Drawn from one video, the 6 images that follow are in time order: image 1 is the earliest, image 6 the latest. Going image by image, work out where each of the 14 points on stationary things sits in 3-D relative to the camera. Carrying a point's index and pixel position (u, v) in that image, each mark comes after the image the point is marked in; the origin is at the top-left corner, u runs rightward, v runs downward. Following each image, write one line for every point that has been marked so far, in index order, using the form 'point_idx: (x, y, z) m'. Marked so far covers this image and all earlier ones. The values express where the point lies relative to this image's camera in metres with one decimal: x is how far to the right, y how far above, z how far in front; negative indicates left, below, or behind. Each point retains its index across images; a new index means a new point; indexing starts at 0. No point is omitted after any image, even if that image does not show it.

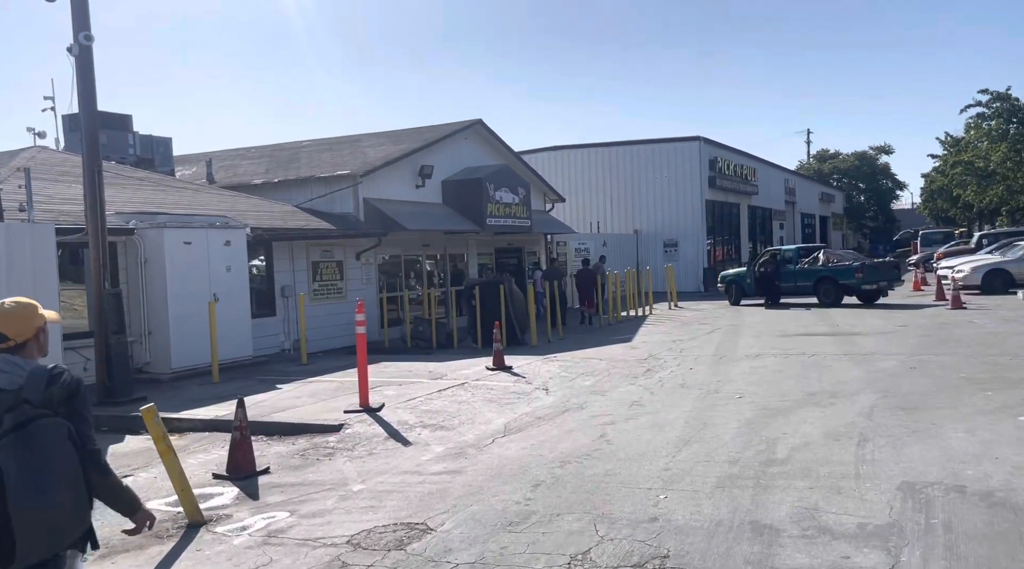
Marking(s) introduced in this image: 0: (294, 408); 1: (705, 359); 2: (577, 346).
0: (-2.6, -1.5, +11.0) m
1: (+3.0, -1.1, +14.1) m
2: (+1.3, -1.2, +17.9) m
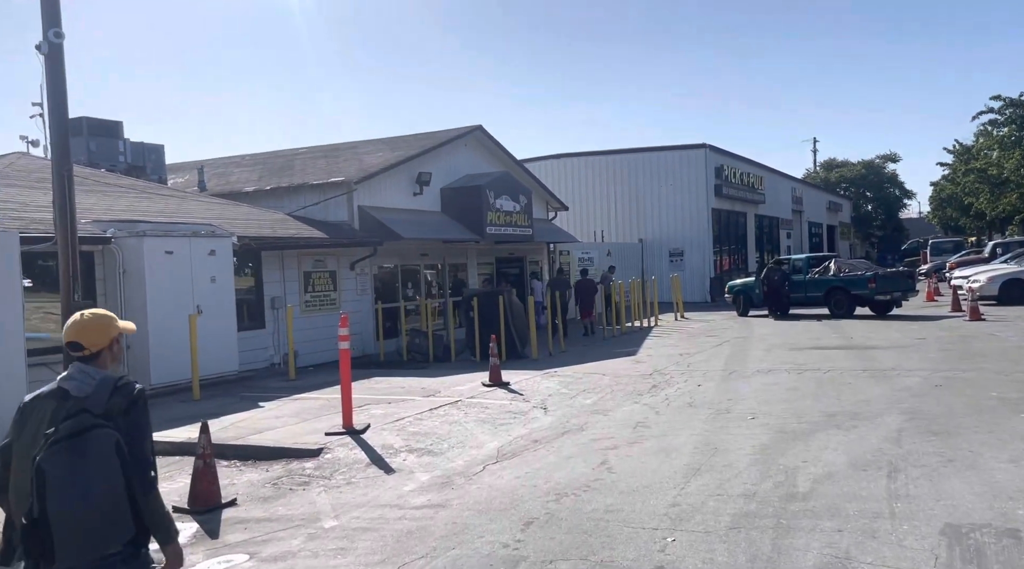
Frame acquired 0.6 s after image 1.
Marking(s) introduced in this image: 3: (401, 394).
0: (-2.7, -1.6, +10.2) m
1: (+2.9, -1.3, +13.3) m
2: (+1.2, -1.4, +17.1) m
3: (-1.5, -1.5, +12.4) m
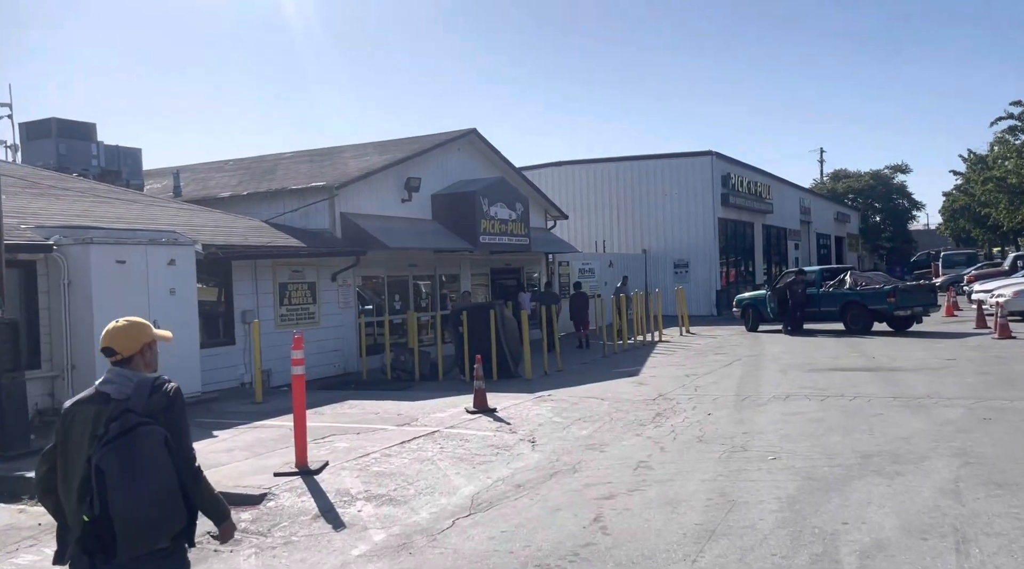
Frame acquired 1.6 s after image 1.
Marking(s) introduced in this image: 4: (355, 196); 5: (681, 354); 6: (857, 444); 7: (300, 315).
0: (-2.8, -1.8, +8.8) m
1: (+2.8, -1.5, +11.9) m
2: (+1.1, -1.7, +15.7) m
3: (-1.7, -1.7, +11.1) m
4: (-3.3, +1.8, +18.9) m
5: (+3.5, -1.4, +19.0) m
6: (+3.2, -1.5, +8.3) m
7: (-4.0, -0.6, +17.2) m
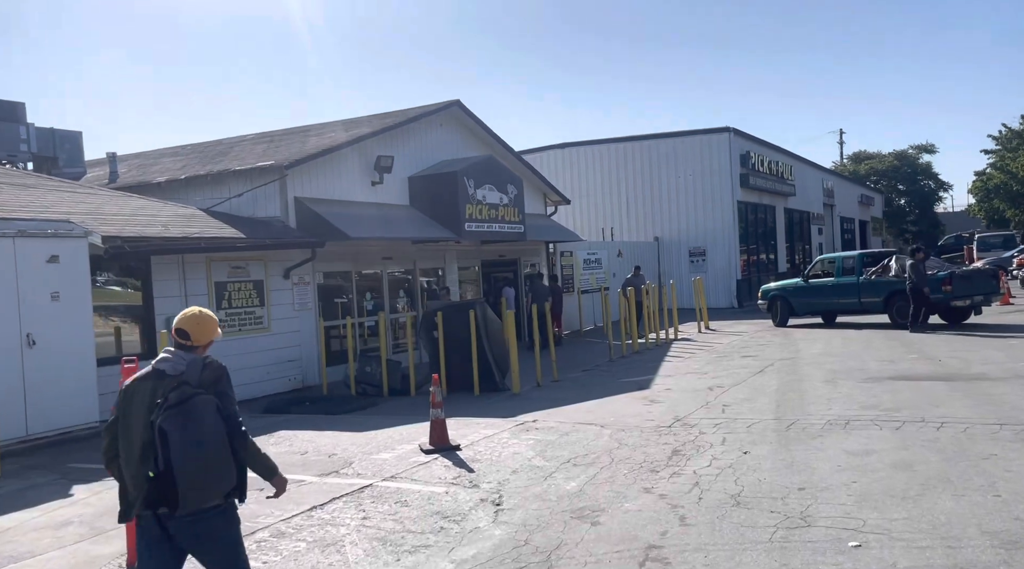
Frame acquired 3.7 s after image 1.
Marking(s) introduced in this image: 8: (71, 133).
0: (-3.2, -1.8, +6.0) m
1: (+2.5, -1.4, +9.0) m
2: (+0.9, -1.6, +12.8) m
3: (-2.0, -1.7, +8.2) m
4: (-3.5, +1.9, +16.0) m
5: (+3.3, -1.3, +16.1) m
6: (+2.8, -1.4, +5.4) m
7: (-4.2, -0.6, +14.4) m
8: (-9.7, +3.3, +20.0) m
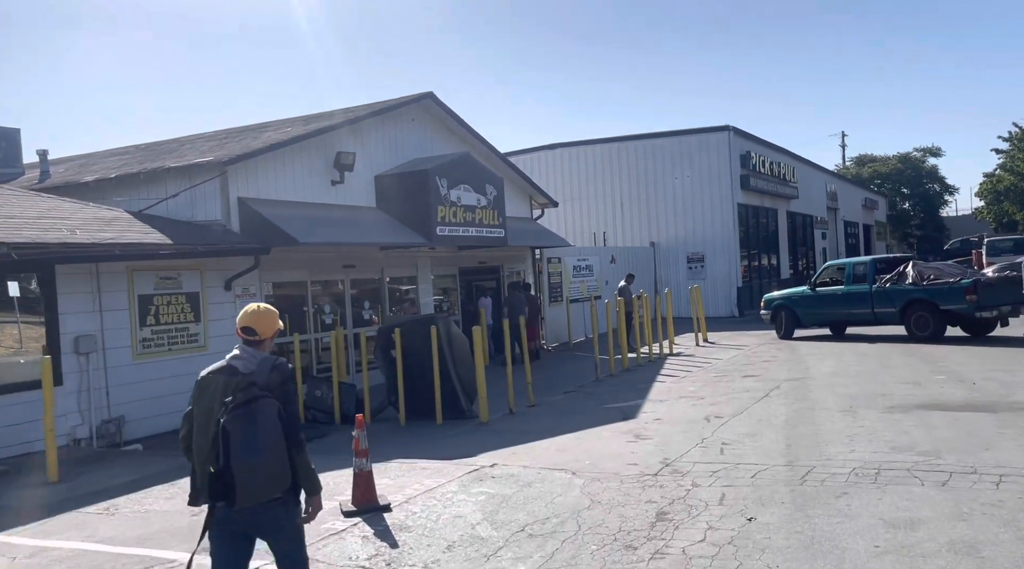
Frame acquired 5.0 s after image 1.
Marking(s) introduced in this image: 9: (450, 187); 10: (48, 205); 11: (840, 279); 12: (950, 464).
0: (-3.6, -1.9, +4.2) m
1: (+2.0, -1.5, +7.2) m
2: (+0.4, -1.7, +11.0) m
3: (-2.4, -1.8, +6.4) m
4: (-3.9, +1.7, +14.2) m
5: (+2.9, -1.4, +14.3) m
6: (+2.4, -1.5, +3.6) m
7: (-4.6, -0.7, +12.6) m
8: (-10.1, +3.1, +18.2) m
9: (-1.2, +1.8, +17.0) m
10: (-6.2, +1.1, +12.2) m
11: (+6.6, +0.1, +18.5) m
12: (+3.4, -1.4, +7.0) m
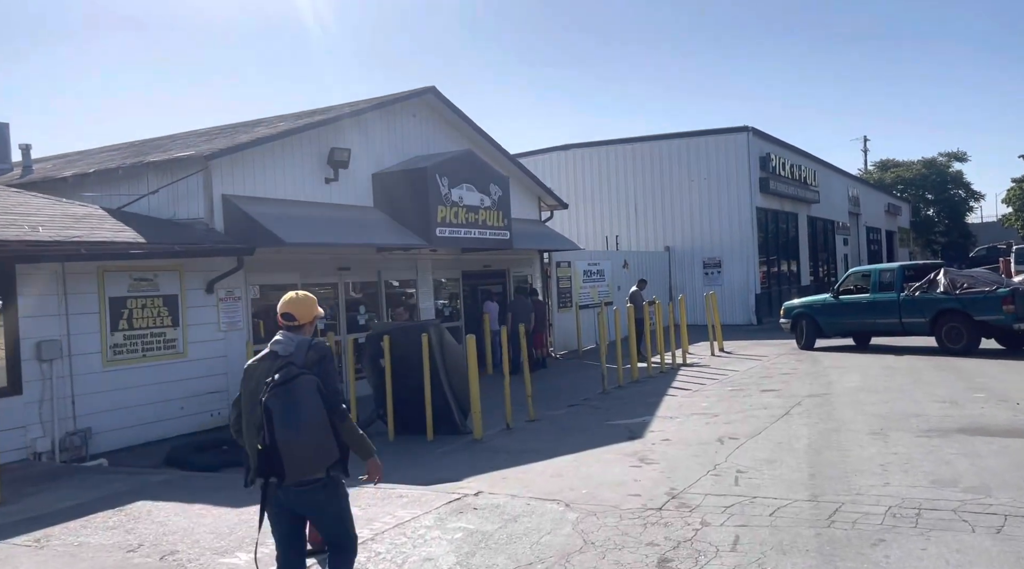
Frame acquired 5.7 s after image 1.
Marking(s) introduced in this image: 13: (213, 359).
0: (-3.8, -1.9, +3.3) m
1: (+1.9, -1.6, +6.2) m
2: (+0.4, -1.8, +10.1) m
3: (-2.6, -1.8, +5.5) m
4: (-3.9, +1.6, +13.4) m
5: (+2.9, -1.5, +13.3) m
6: (+2.2, -1.5, +2.6) m
7: (-4.7, -0.8, +11.7) m
8: (-10.0, +3.1, +17.5) m
9: (-1.1, +1.7, +16.1) m
10: (-6.2, +1.1, +11.4) m
11: (+6.7, 0.0, +17.4) m
12: (+3.2, -1.5, +6.0) m
13: (-4.2, -1.0, +12.6) m
